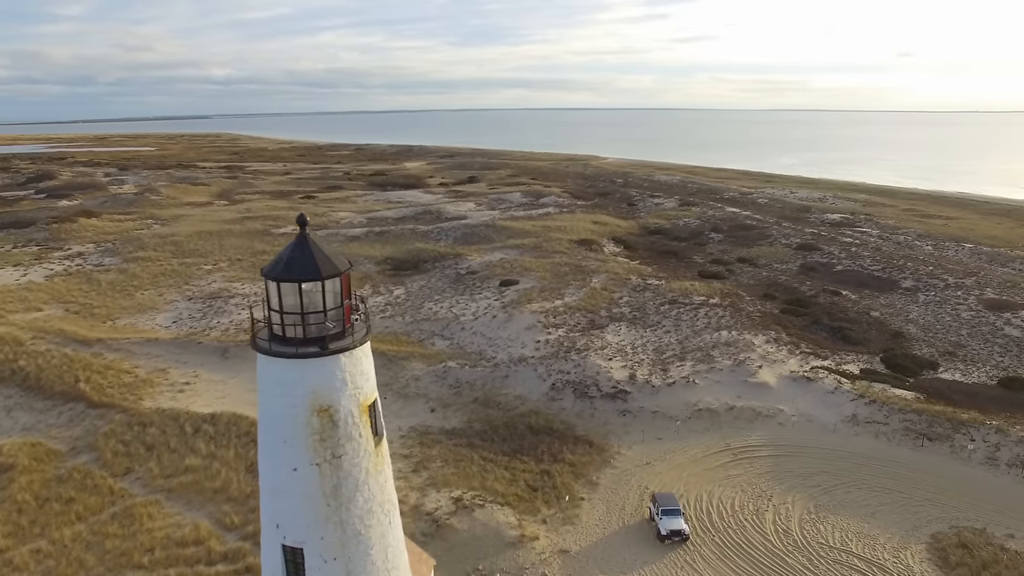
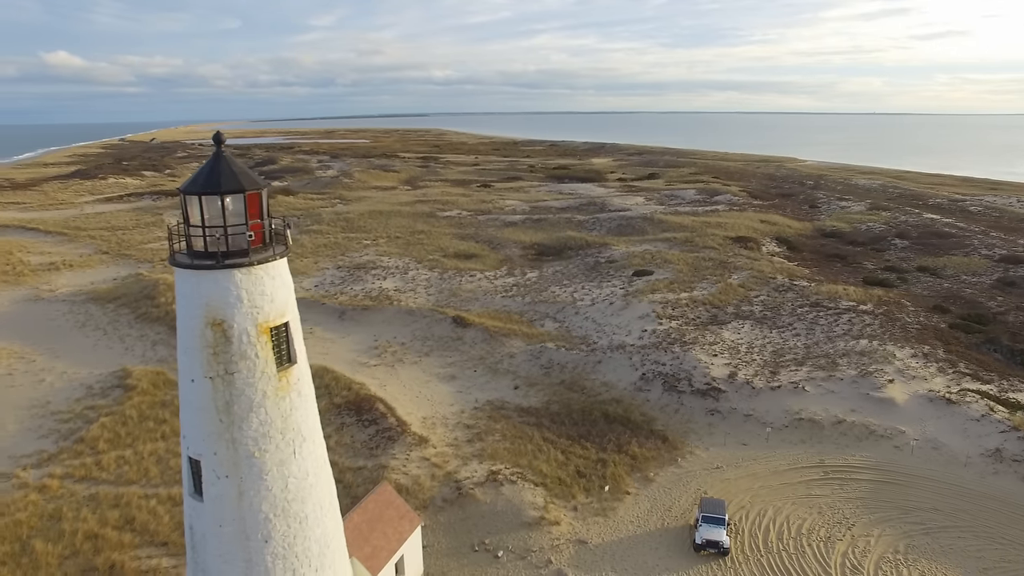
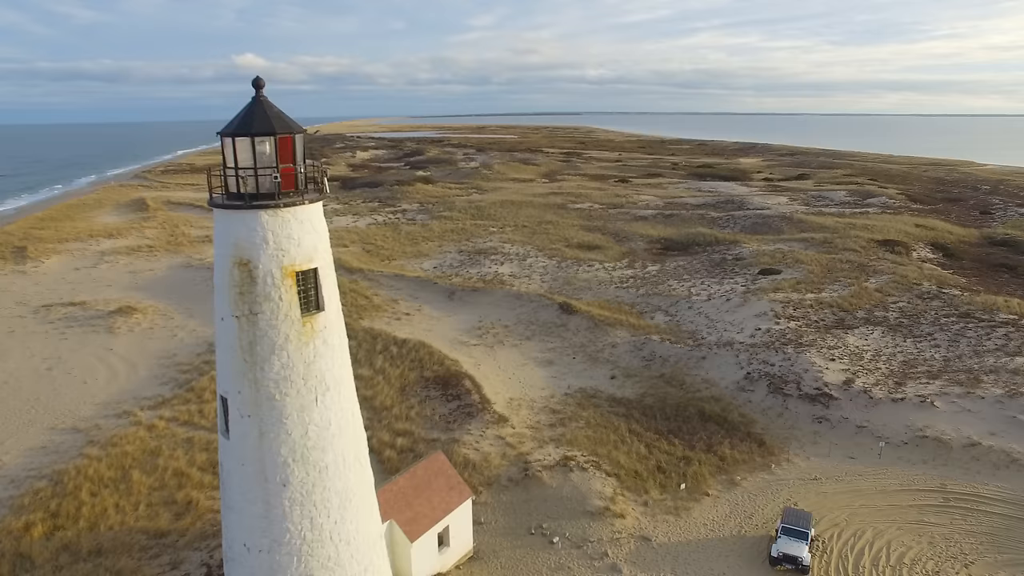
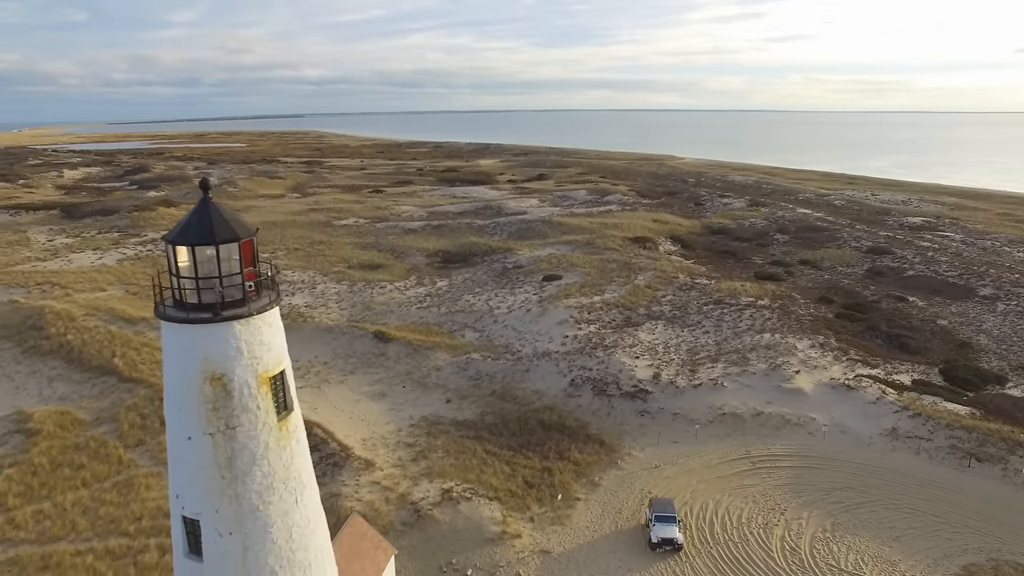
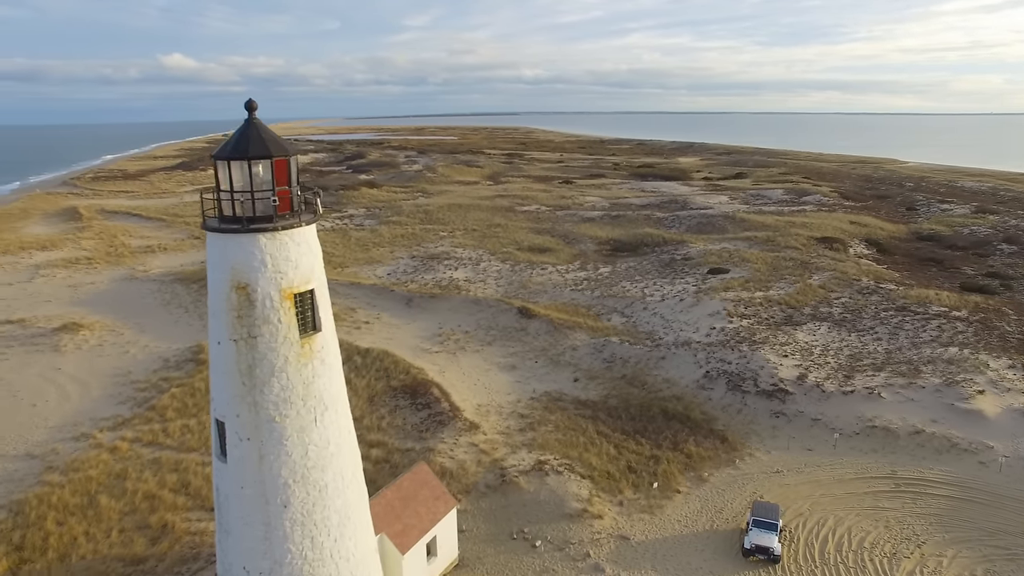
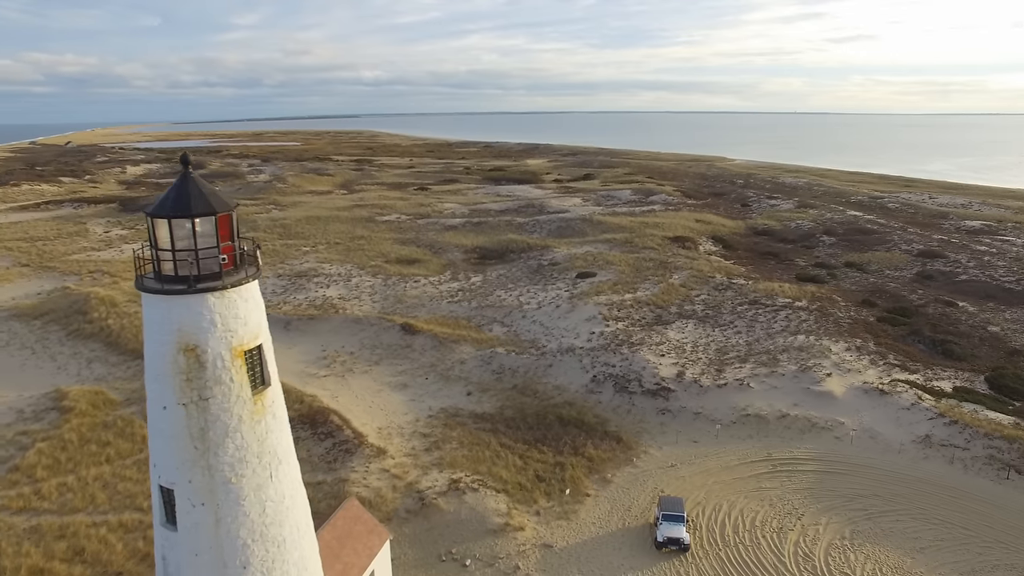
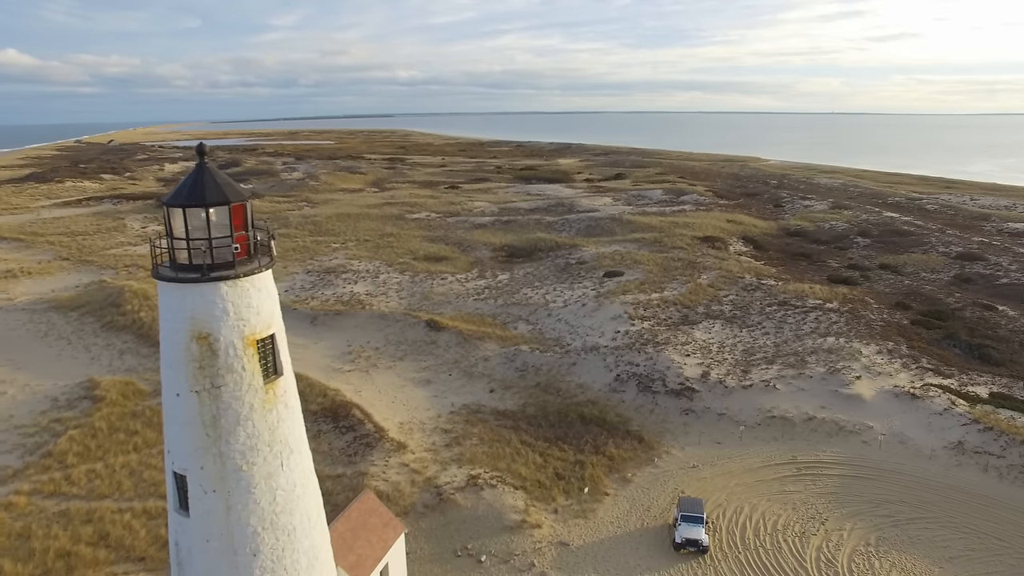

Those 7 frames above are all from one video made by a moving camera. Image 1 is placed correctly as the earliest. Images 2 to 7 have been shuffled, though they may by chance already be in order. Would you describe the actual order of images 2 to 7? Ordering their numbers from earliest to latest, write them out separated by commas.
4, 6, 7, 2, 5, 3
